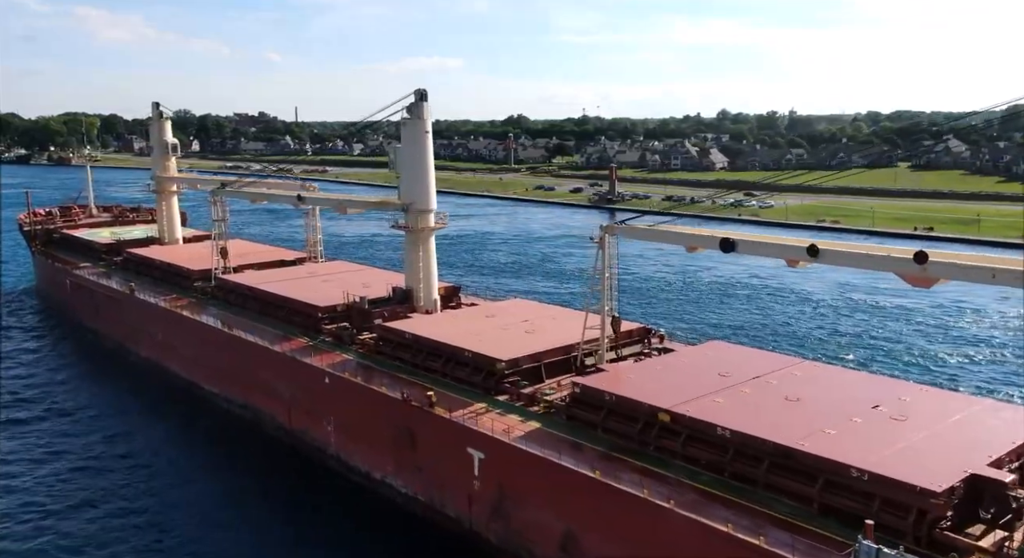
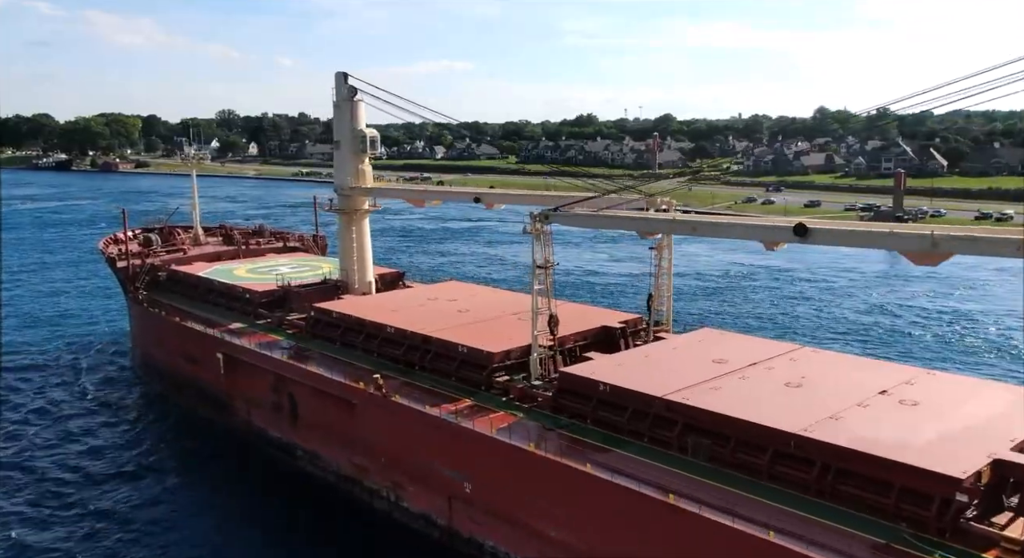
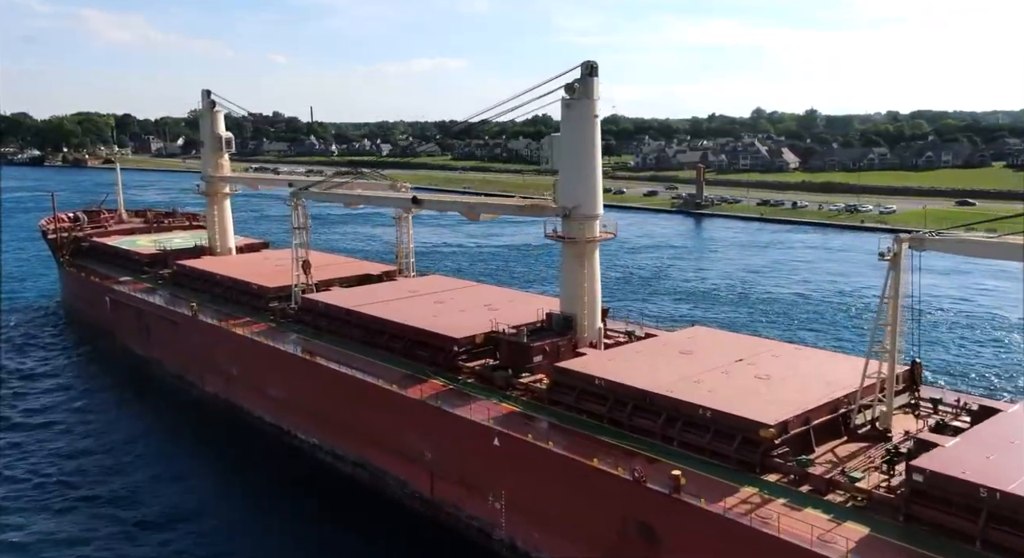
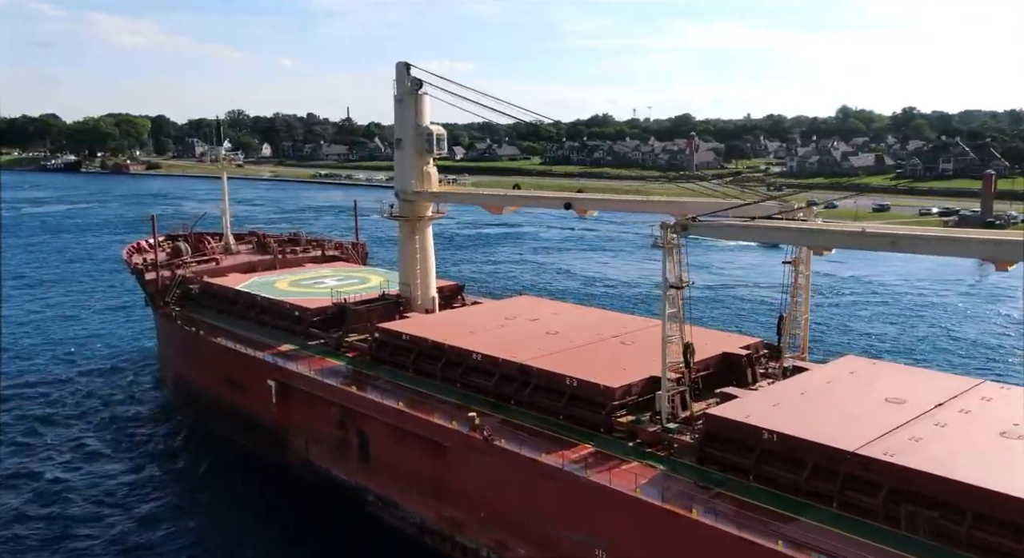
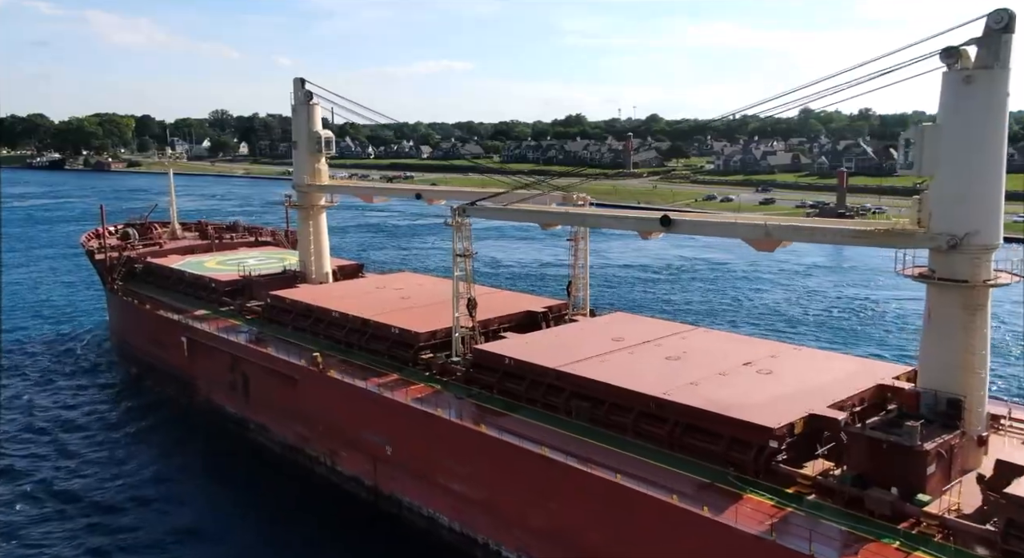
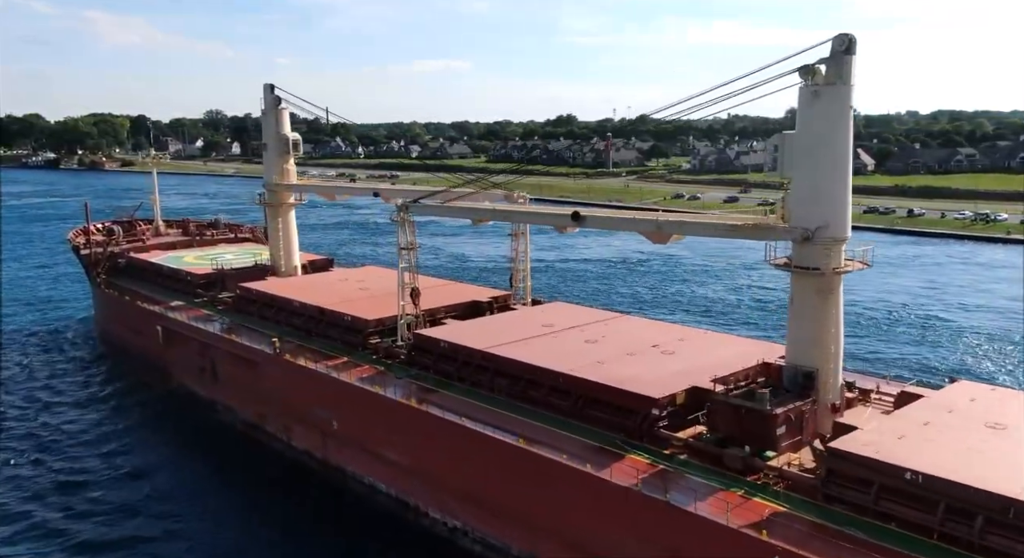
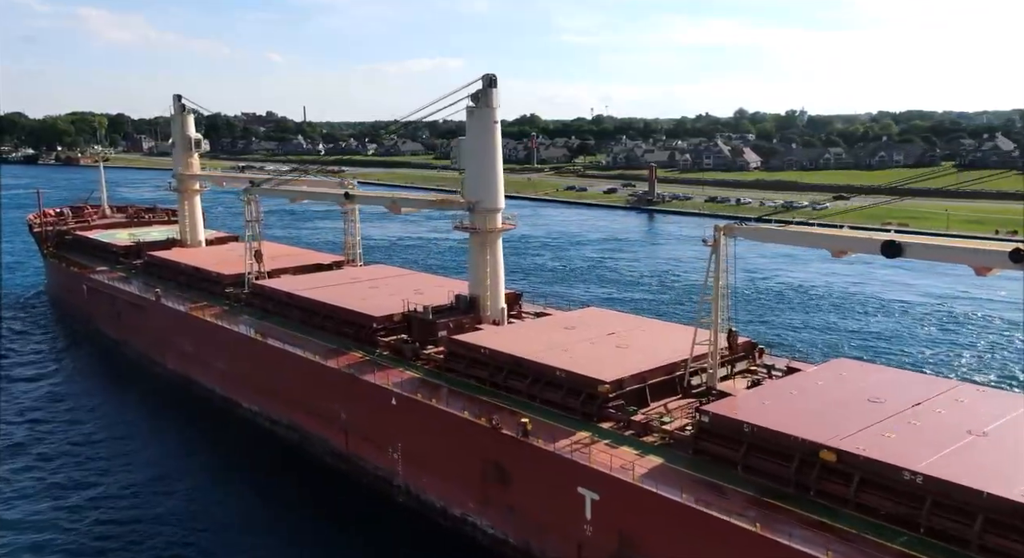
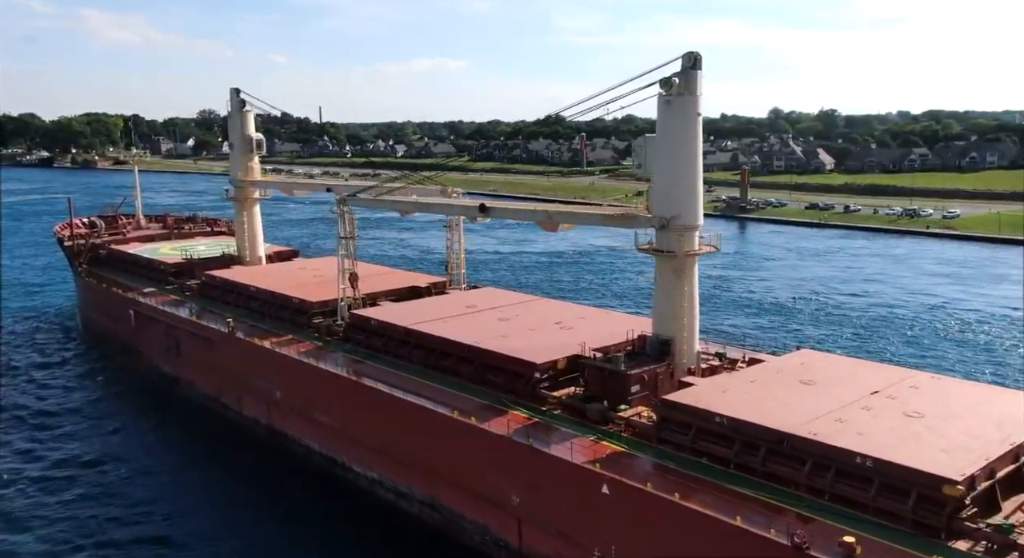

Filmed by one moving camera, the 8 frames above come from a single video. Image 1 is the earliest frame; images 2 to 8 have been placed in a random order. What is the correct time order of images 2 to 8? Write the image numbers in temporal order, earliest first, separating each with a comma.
7, 3, 8, 6, 5, 2, 4
